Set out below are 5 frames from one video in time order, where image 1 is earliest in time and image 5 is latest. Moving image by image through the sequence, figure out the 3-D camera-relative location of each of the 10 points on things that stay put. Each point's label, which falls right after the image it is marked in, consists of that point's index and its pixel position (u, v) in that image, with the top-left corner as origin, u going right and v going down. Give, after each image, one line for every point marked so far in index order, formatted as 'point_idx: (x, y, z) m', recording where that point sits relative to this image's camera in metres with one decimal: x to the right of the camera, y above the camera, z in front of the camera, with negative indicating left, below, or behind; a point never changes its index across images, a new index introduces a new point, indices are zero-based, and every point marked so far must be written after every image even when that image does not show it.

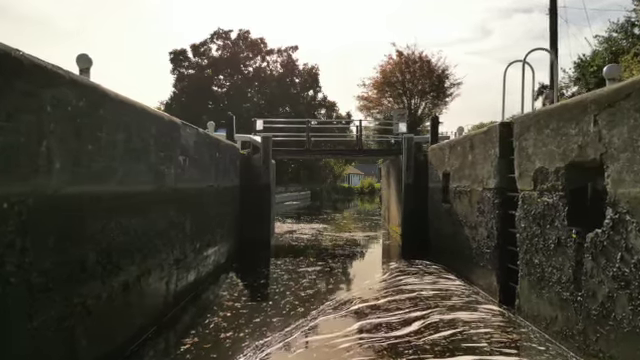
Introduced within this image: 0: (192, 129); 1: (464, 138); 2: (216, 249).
0: (-1.7, +0.7, +6.2) m
1: (+2.2, +0.7, +7.2) m
2: (-1.7, -1.1, +7.6) m
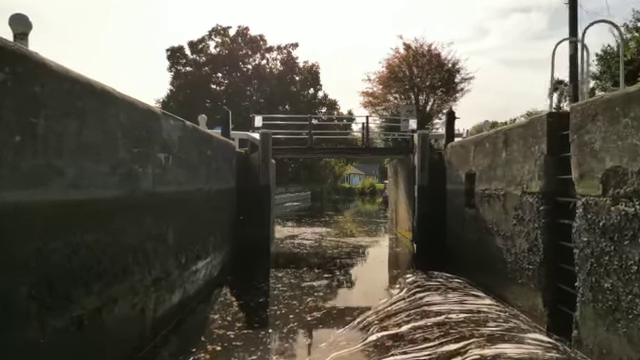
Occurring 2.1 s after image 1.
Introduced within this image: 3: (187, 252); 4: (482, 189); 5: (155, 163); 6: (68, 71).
0: (-1.6, +0.7, +5.2) m
1: (+2.3, +0.6, +6.2) m
2: (-1.6, -1.2, +6.5) m
3: (-1.6, -0.9, +5.6) m
4: (+2.3, -0.1, +6.7) m
5: (-1.6, +0.2, +4.5) m
6: (-1.7, +0.7, +3.0) m
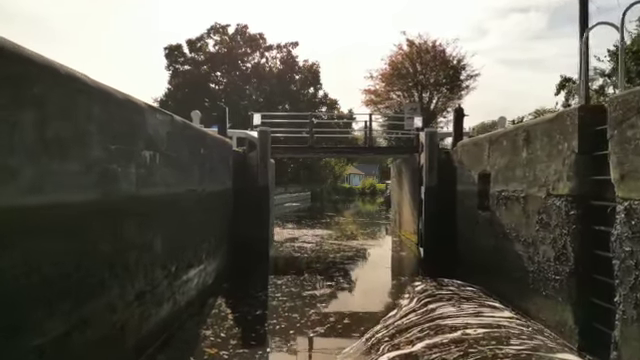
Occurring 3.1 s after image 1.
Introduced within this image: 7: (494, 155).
0: (-1.6, +0.7, +4.7) m
1: (+2.4, +0.6, +5.6) m
2: (-1.6, -1.2, +6.0) m
3: (-1.6, -0.9, +5.1) m
4: (+2.4, -0.1, +6.1) m
5: (-1.6, +0.2, +4.0) m
6: (-1.6, +0.7, +2.5) m
7: (+2.4, +0.3, +6.3) m
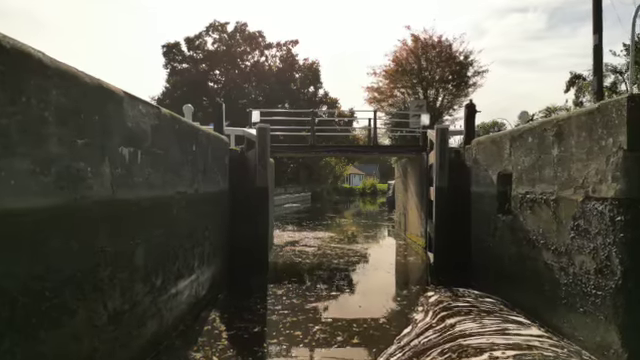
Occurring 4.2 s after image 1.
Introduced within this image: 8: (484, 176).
0: (-1.5, +0.6, +4.1) m
1: (+2.4, +0.6, +5.0) m
2: (-1.5, -1.2, +5.4) m
3: (-1.5, -0.9, +4.5) m
4: (+2.4, -0.2, +5.5) m
5: (-1.5, +0.1, +3.4) m
6: (-1.6, +0.7, +1.9) m
7: (+2.4, +0.3, +5.7) m
8: (+2.5, +0.1, +7.0) m
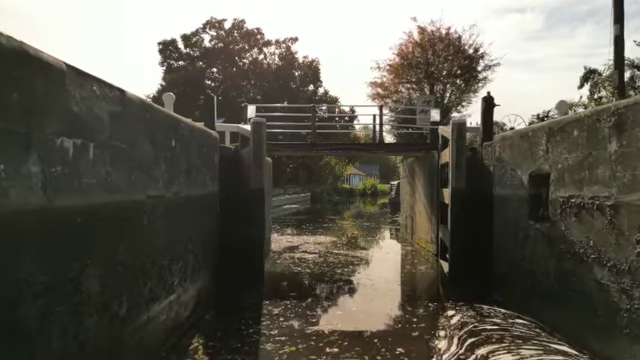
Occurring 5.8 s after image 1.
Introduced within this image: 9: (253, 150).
0: (-1.5, +0.6, +3.2) m
1: (+2.5, +0.6, +4.2) m
2: (-1.5, -1.2, +4.5) m
3: (-1.5, -0.9, +3.6) m
4: (+2.5, -0.2, +4.7) m
5: (-1.5, +0.1, +2.5) m
6: (-1.5, +0.7, +1.0) m
7: (+2.5, +0.3, +4.8) m
8: (+2.5, +0.1, +6.1) m
9: (-1.1, +0.5, +7.5) m
